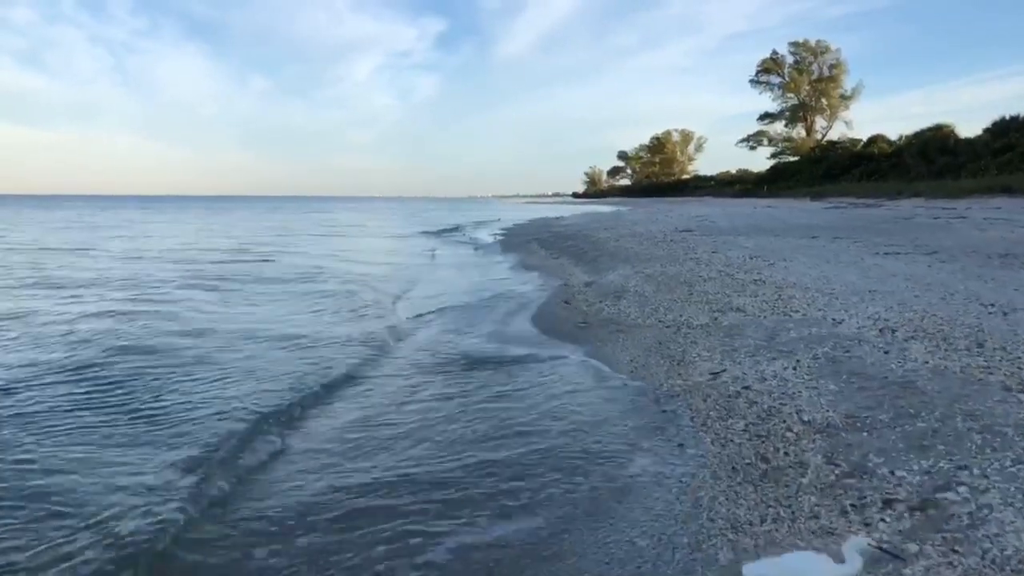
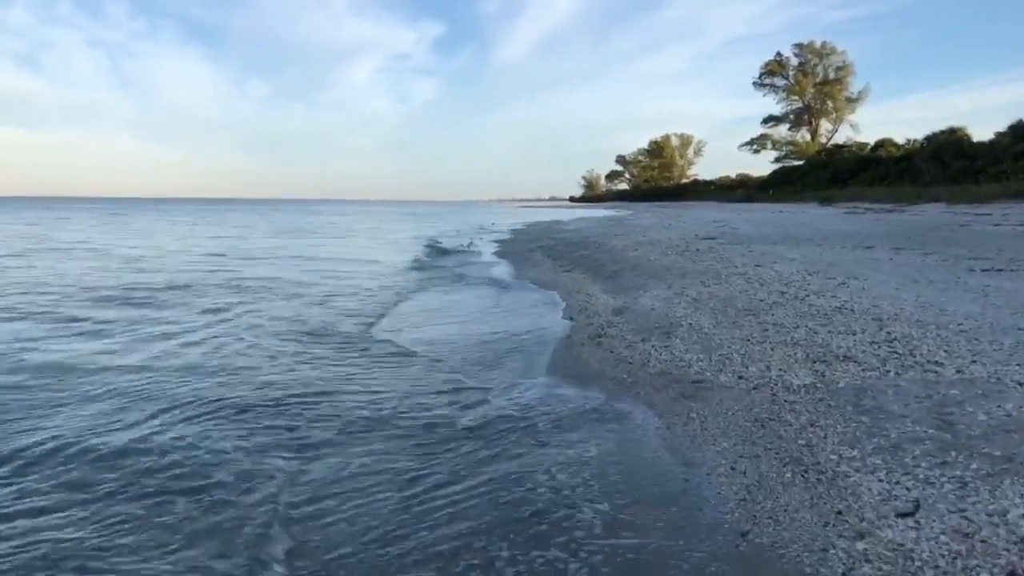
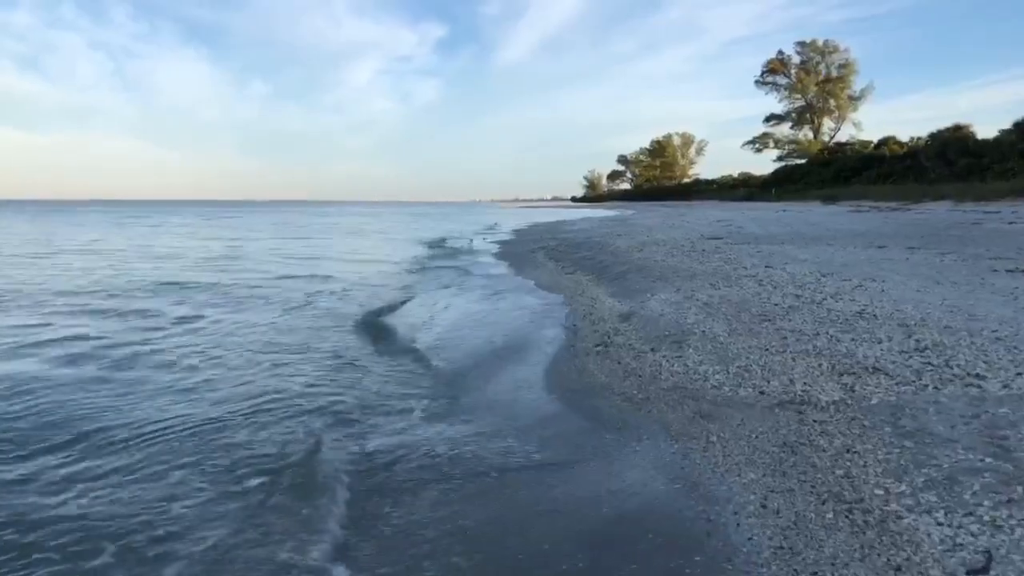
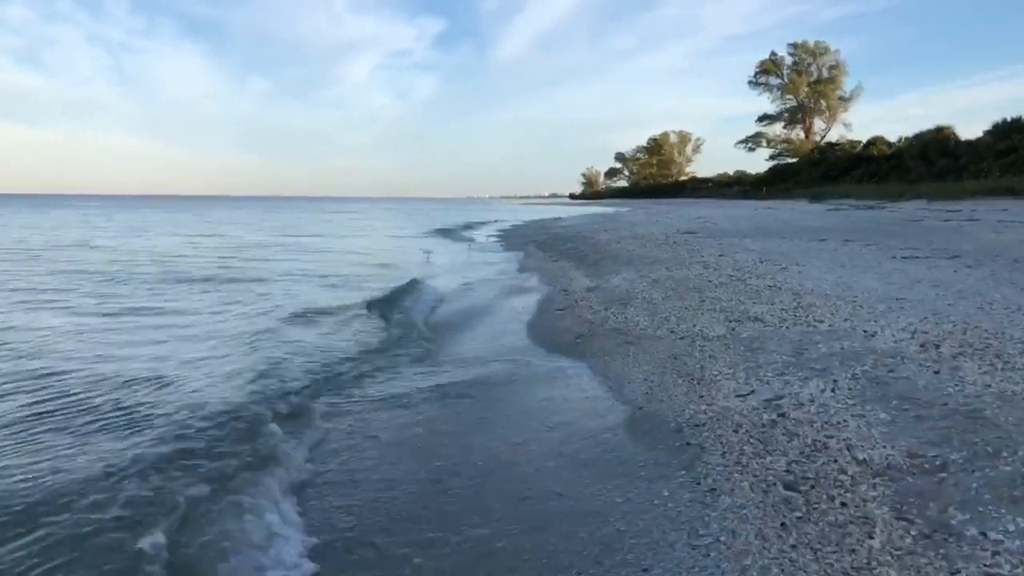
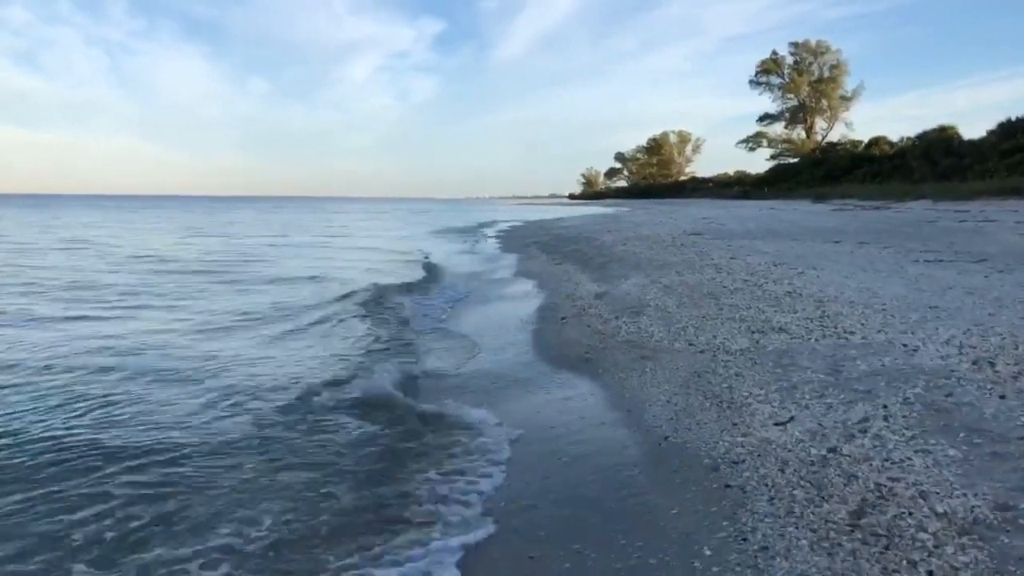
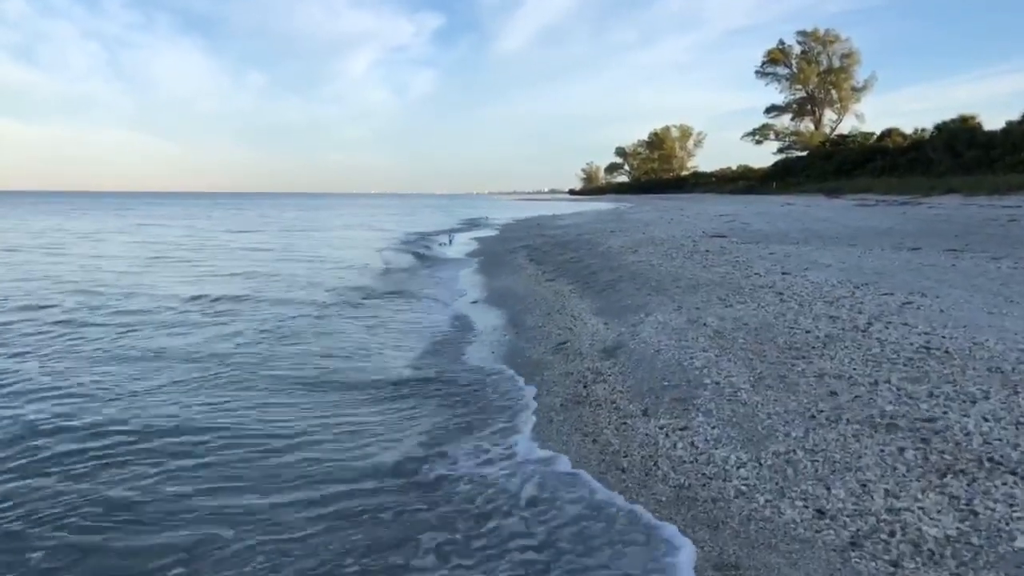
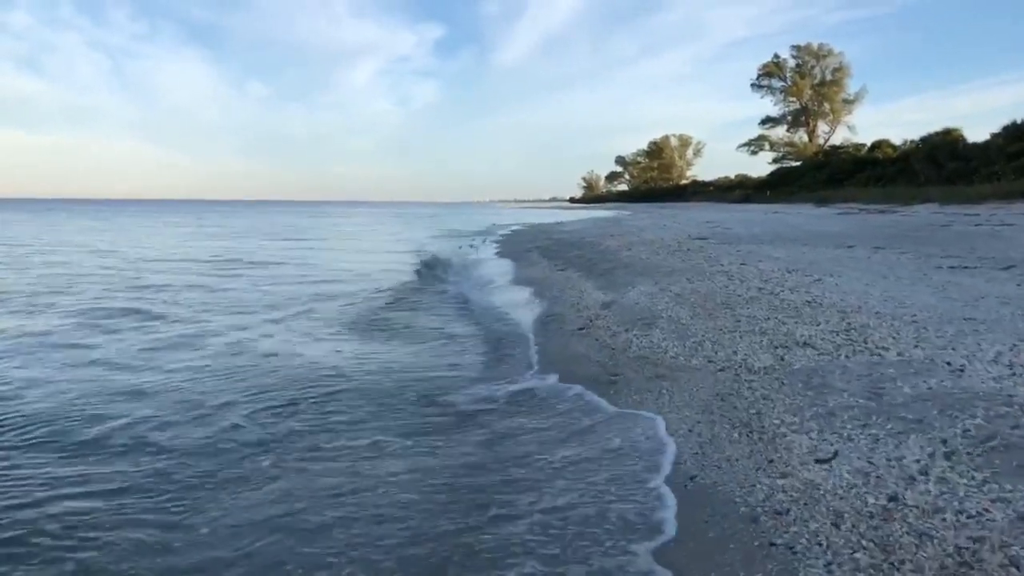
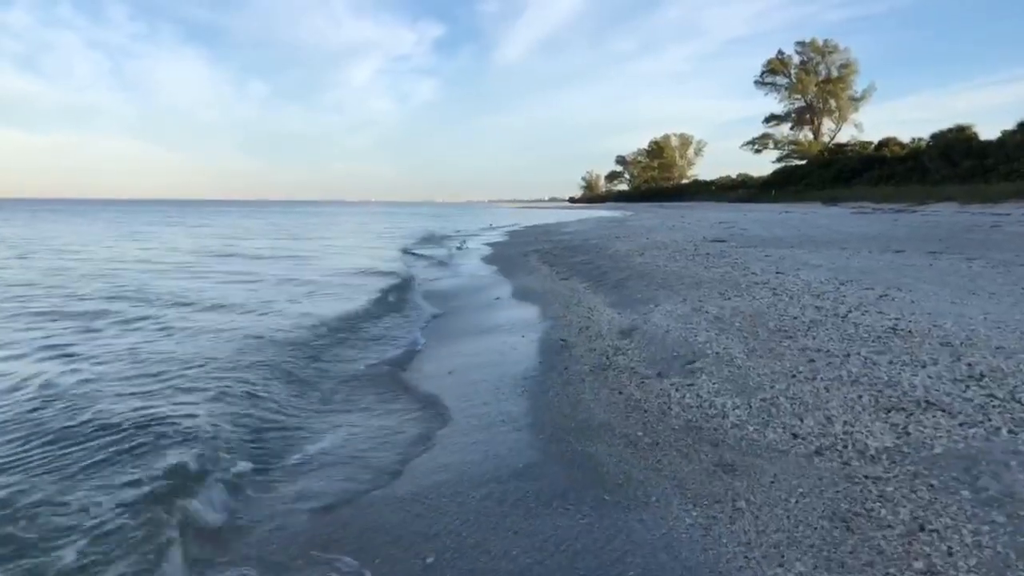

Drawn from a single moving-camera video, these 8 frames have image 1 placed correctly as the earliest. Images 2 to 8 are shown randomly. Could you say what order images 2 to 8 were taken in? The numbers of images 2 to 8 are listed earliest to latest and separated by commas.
4, 5, 7, 2, 3, 8, 6
